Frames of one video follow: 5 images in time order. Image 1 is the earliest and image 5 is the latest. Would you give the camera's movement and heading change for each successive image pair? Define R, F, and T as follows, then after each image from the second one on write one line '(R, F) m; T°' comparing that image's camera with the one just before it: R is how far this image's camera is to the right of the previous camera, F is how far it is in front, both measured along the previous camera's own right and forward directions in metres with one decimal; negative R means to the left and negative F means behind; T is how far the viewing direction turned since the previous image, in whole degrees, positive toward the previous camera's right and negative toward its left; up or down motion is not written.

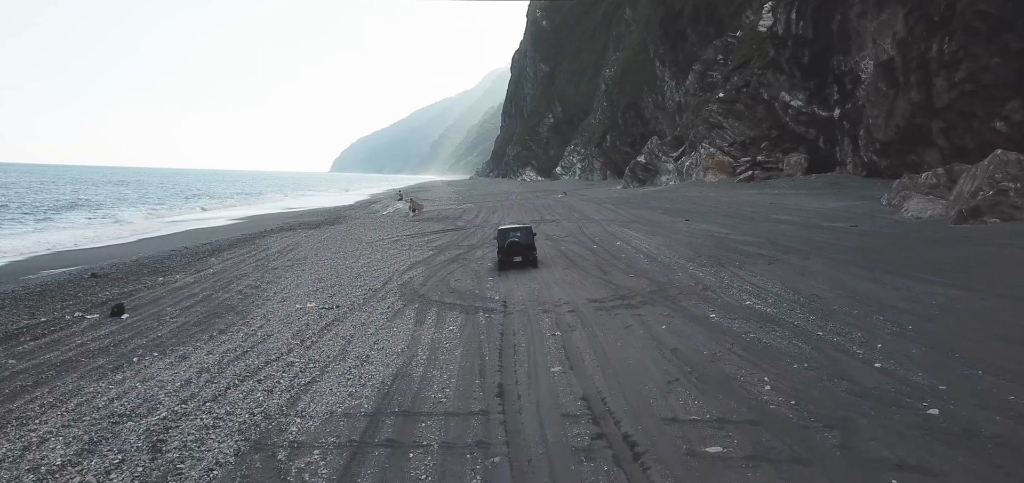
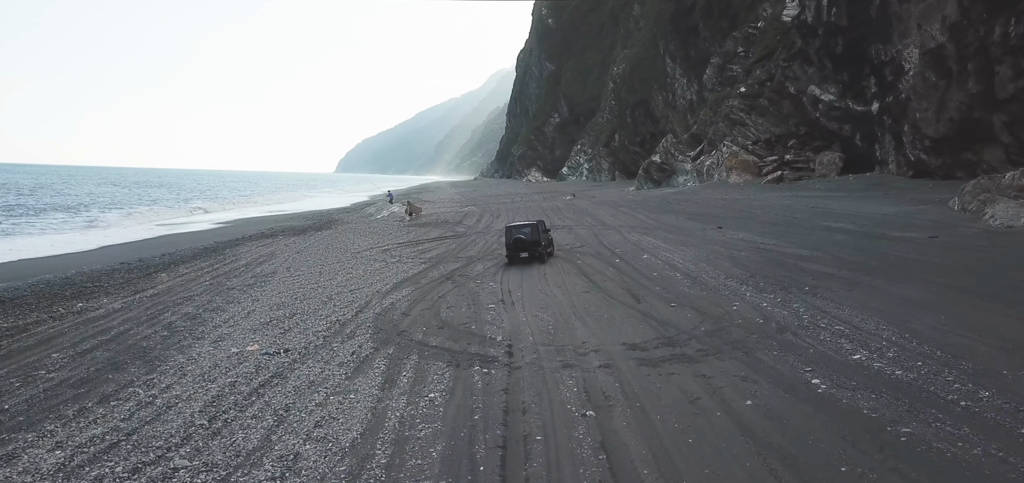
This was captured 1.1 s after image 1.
(-0.1, +3.0) m; 0°
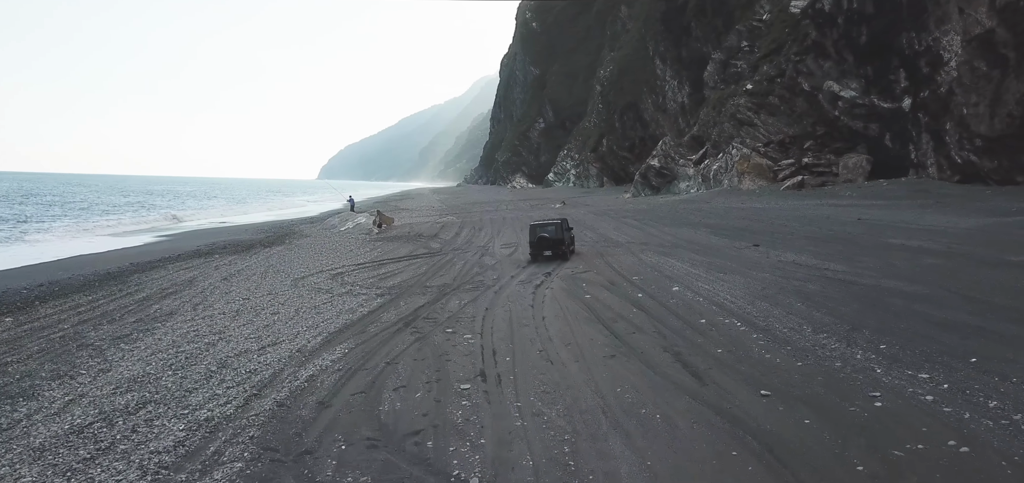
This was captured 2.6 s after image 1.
(0.0, +4.3) m; +2°
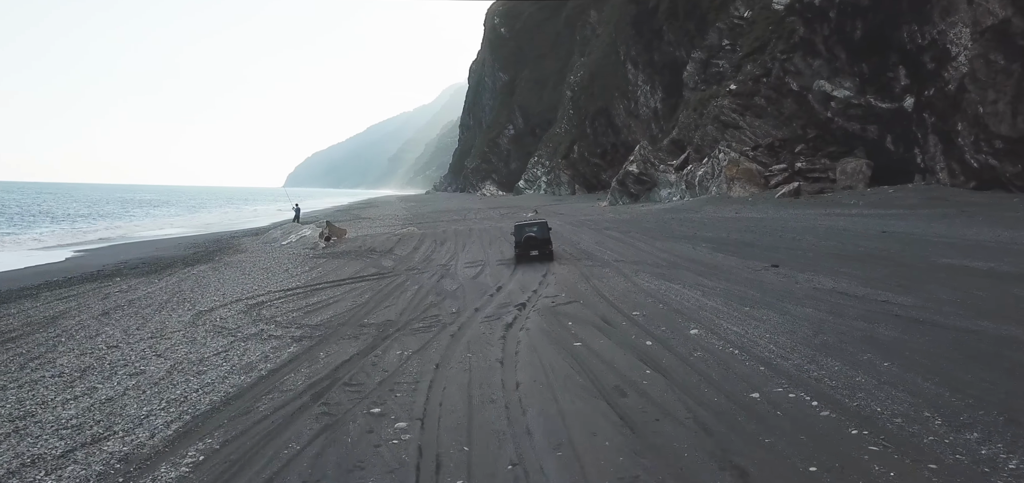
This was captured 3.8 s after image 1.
(+0.2, +3.4) m; +3°
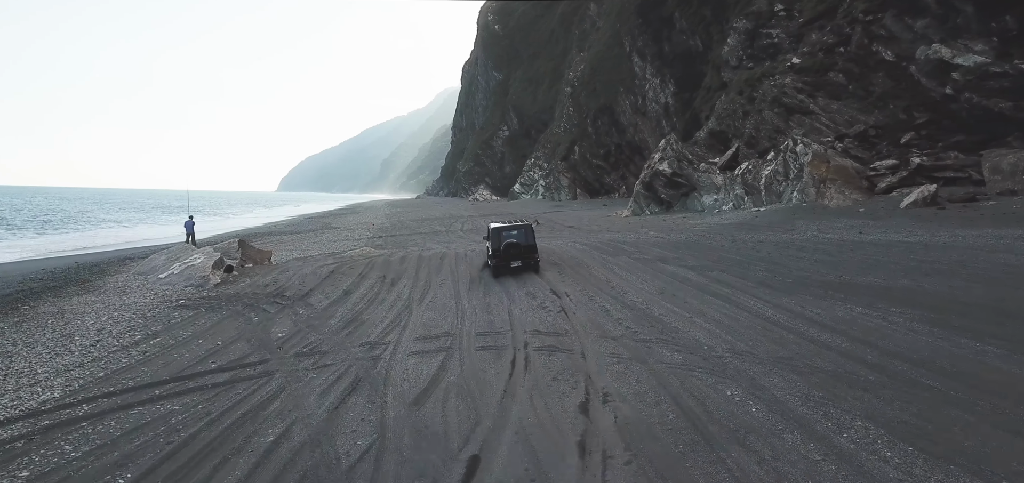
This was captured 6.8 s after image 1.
(0.0, +9.1) m; +1°
